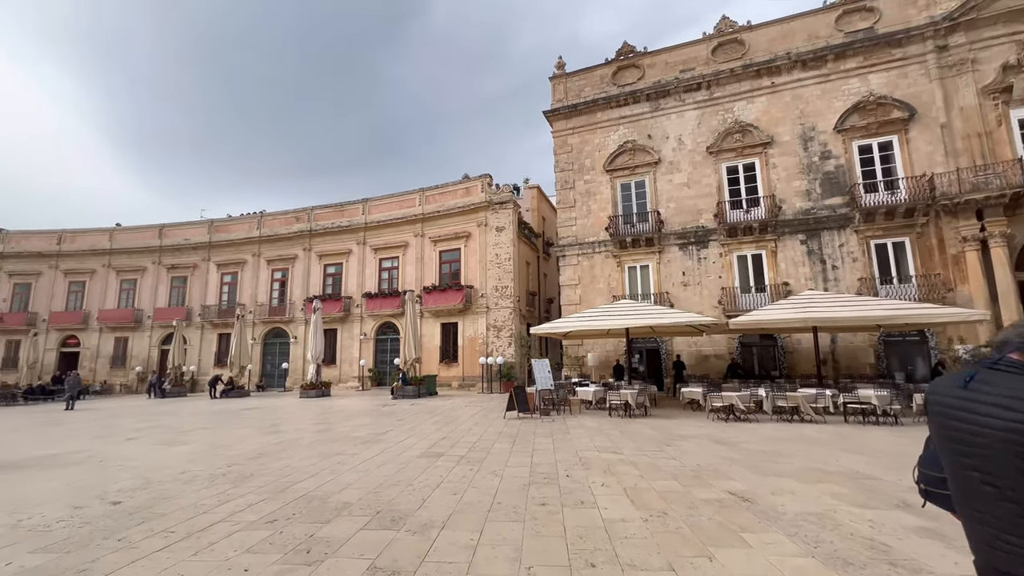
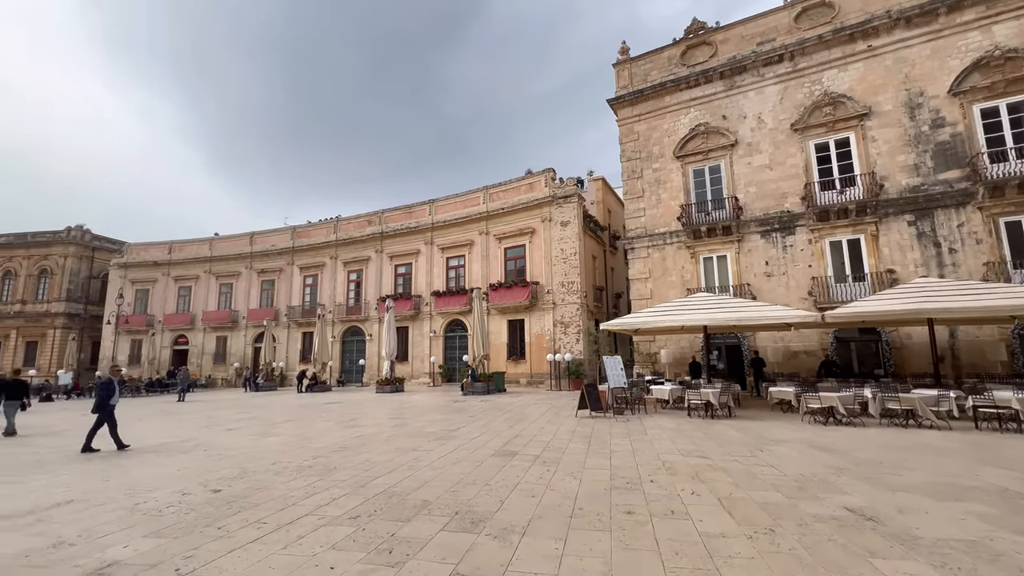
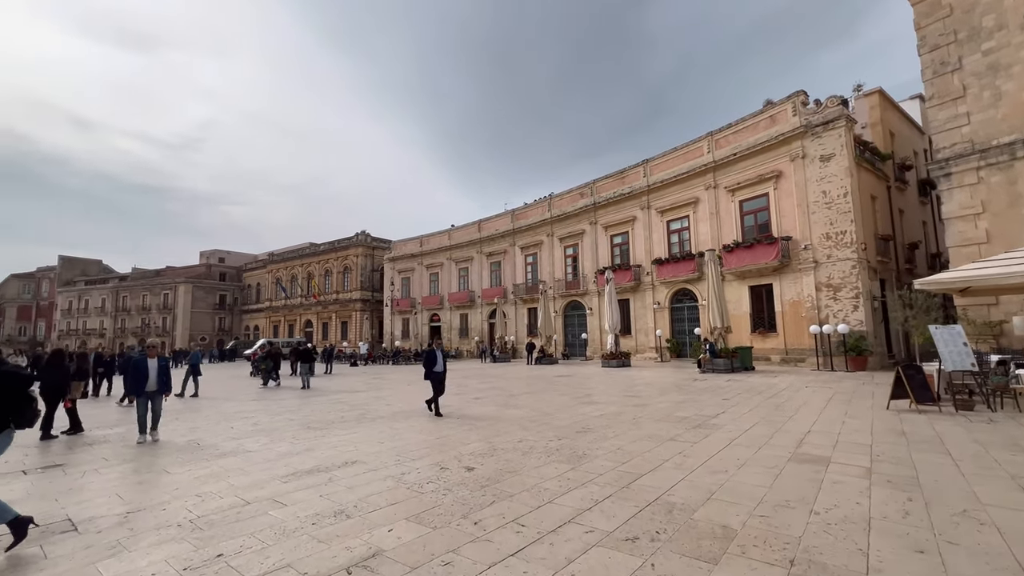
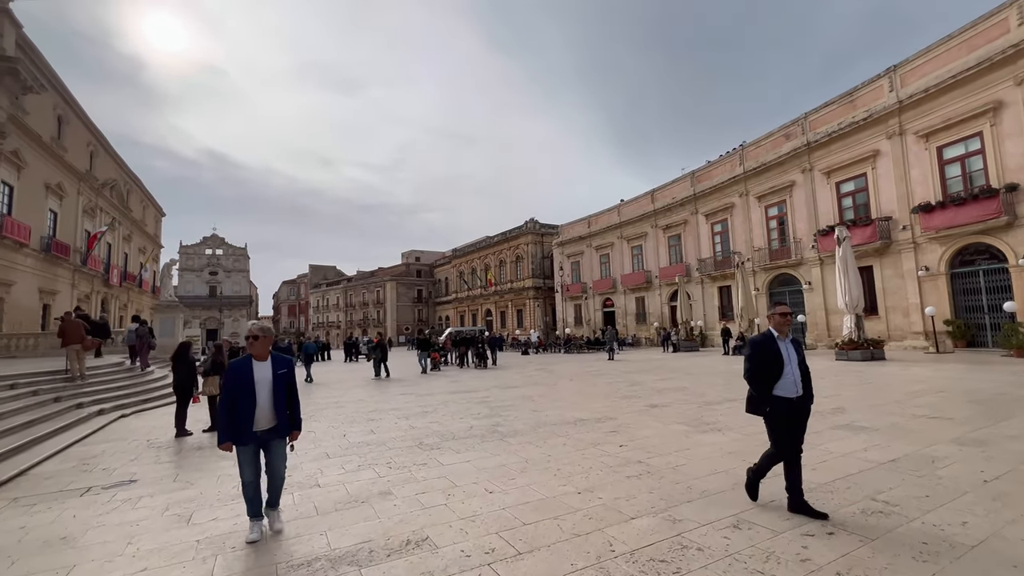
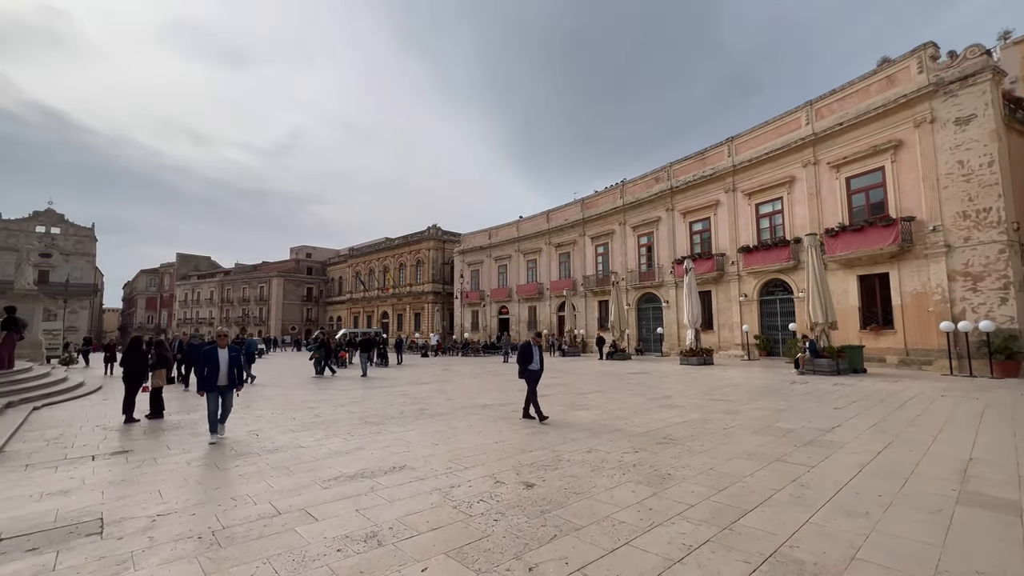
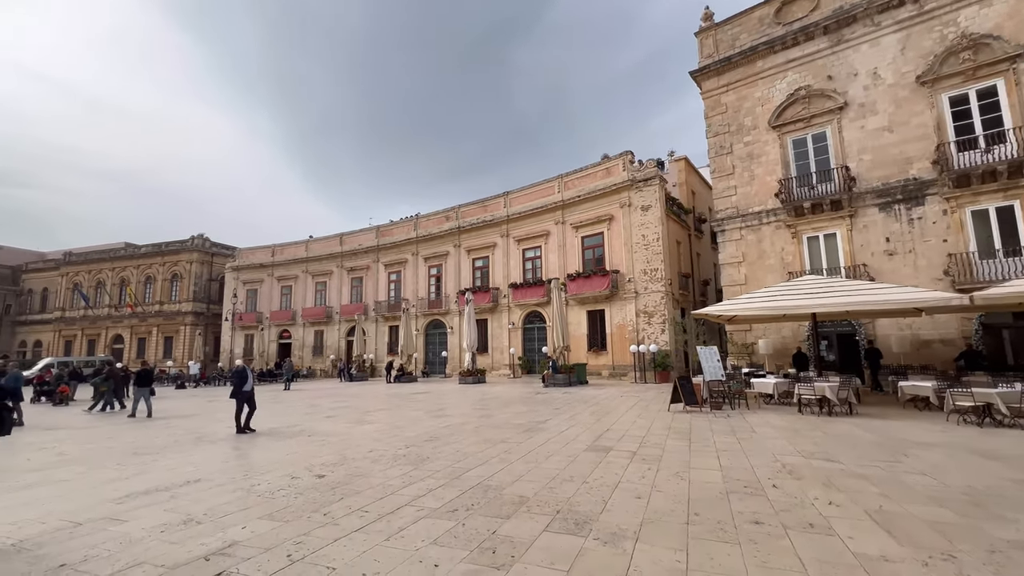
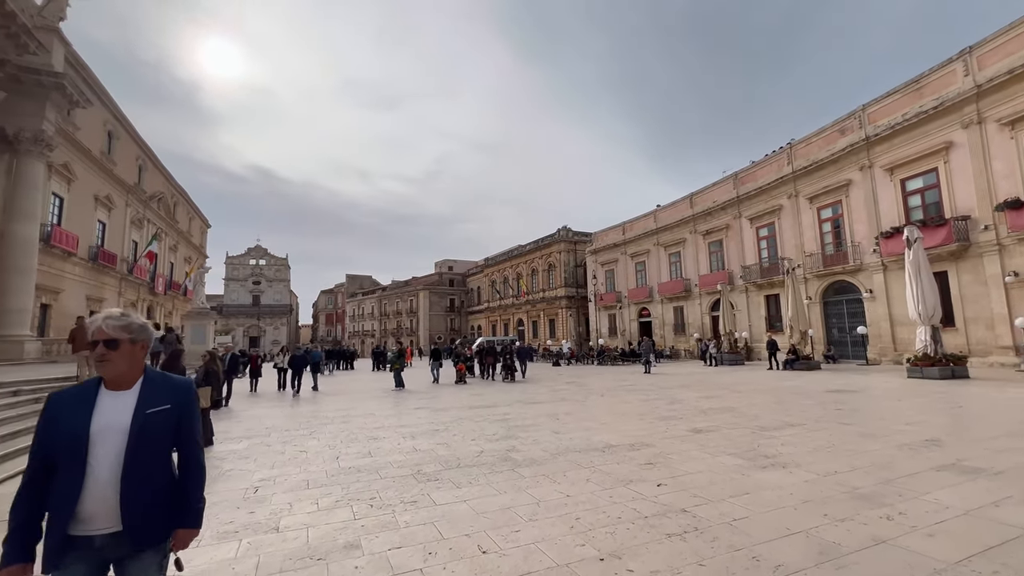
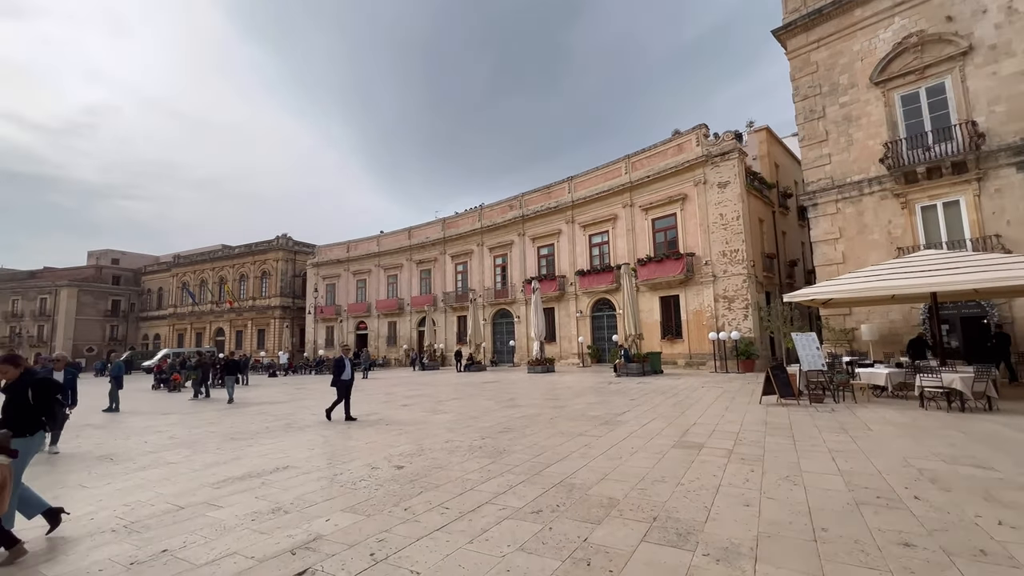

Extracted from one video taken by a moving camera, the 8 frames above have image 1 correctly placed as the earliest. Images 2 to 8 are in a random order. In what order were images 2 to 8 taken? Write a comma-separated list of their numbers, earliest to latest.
2, 6, 8, 3, 5, 4, 7
